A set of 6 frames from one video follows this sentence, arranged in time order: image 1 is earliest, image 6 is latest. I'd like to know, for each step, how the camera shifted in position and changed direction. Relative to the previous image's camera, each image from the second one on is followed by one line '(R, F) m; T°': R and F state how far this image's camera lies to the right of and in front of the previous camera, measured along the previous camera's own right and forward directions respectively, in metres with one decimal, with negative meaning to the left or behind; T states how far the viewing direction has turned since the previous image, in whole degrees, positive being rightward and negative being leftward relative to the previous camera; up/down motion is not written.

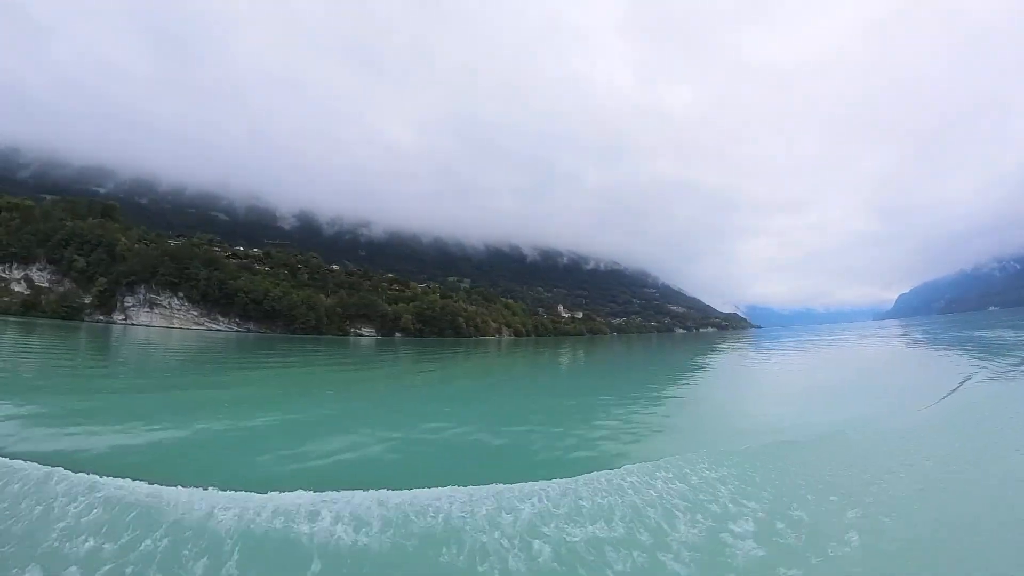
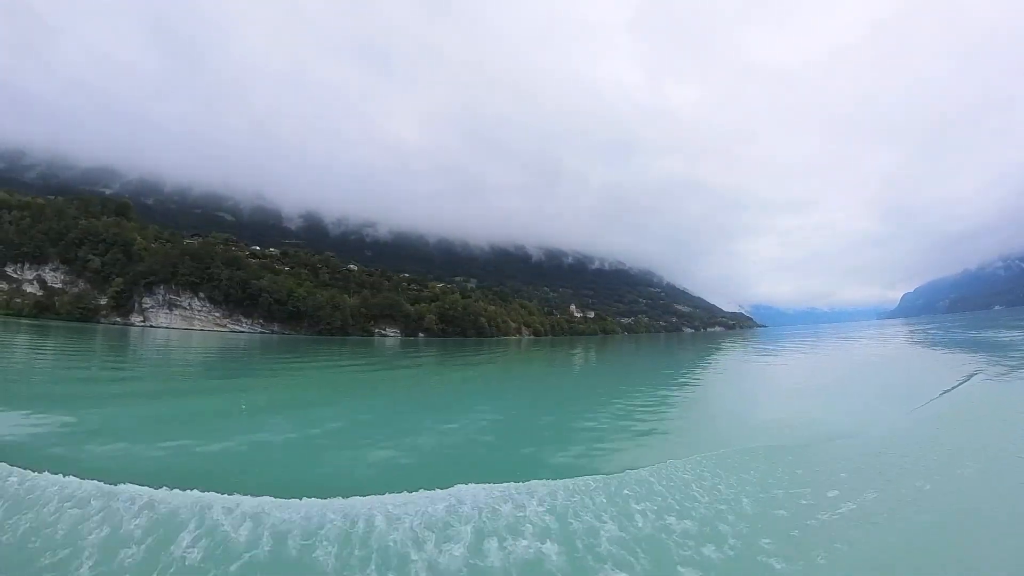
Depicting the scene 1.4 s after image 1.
(-0.9, +0.4) m; 0°
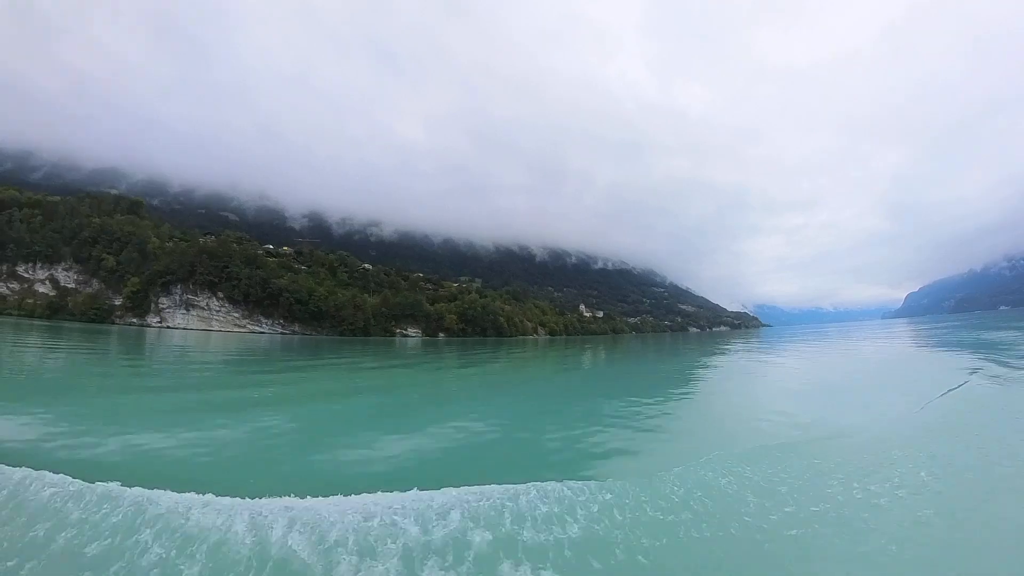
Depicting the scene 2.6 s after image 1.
(-0.6, +0.3) m; 0°
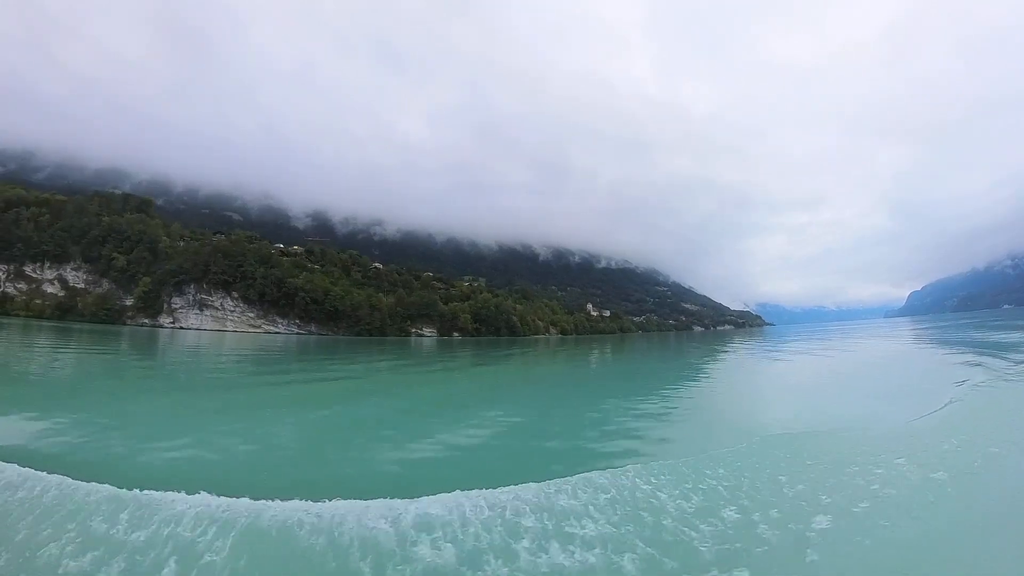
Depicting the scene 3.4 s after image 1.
(-0.5, +0.2) m; 0°
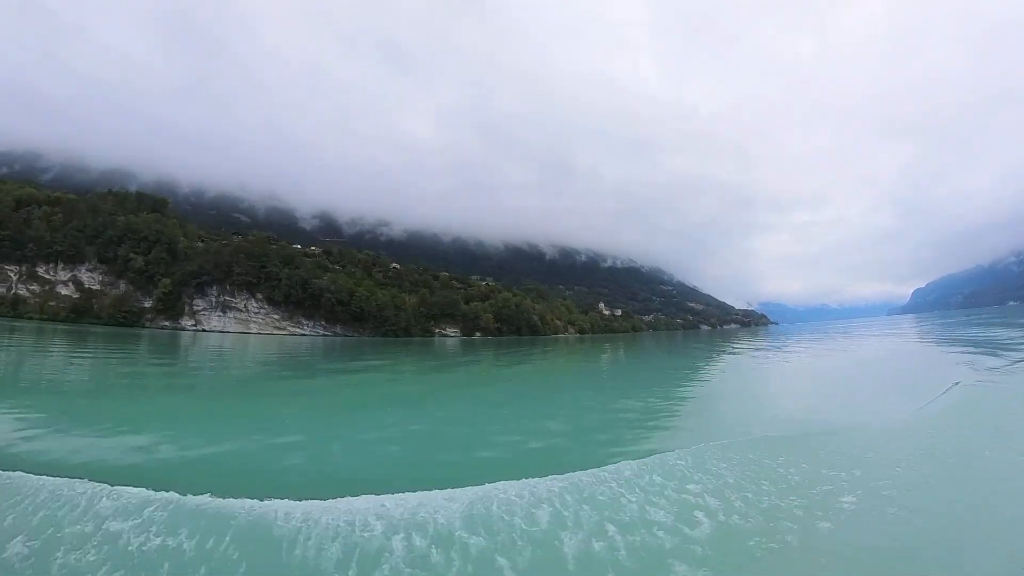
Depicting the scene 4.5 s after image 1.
(-0.7, +0.3) m; 0°
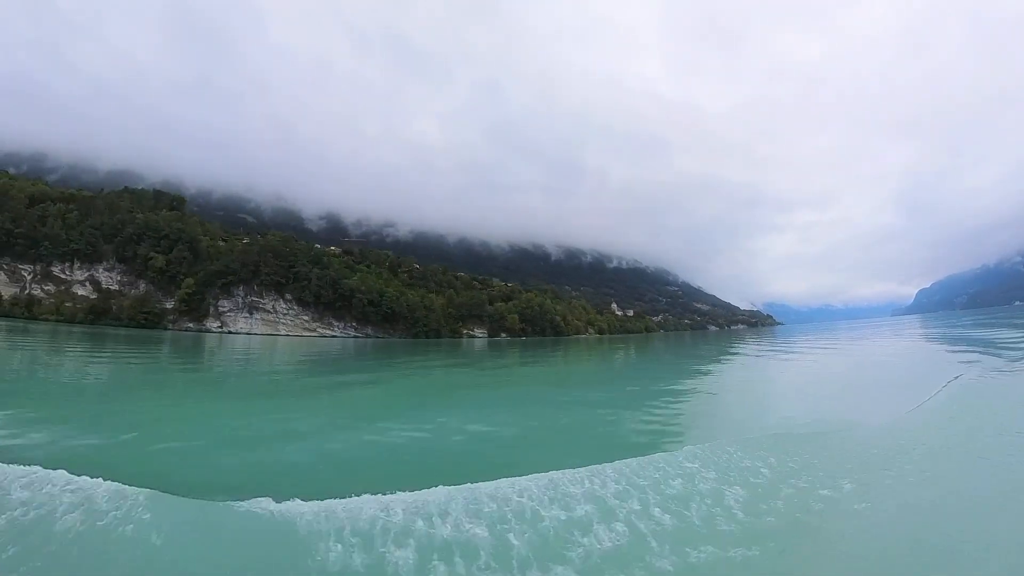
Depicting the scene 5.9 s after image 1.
(-0.8, +0.3) m; 0°
